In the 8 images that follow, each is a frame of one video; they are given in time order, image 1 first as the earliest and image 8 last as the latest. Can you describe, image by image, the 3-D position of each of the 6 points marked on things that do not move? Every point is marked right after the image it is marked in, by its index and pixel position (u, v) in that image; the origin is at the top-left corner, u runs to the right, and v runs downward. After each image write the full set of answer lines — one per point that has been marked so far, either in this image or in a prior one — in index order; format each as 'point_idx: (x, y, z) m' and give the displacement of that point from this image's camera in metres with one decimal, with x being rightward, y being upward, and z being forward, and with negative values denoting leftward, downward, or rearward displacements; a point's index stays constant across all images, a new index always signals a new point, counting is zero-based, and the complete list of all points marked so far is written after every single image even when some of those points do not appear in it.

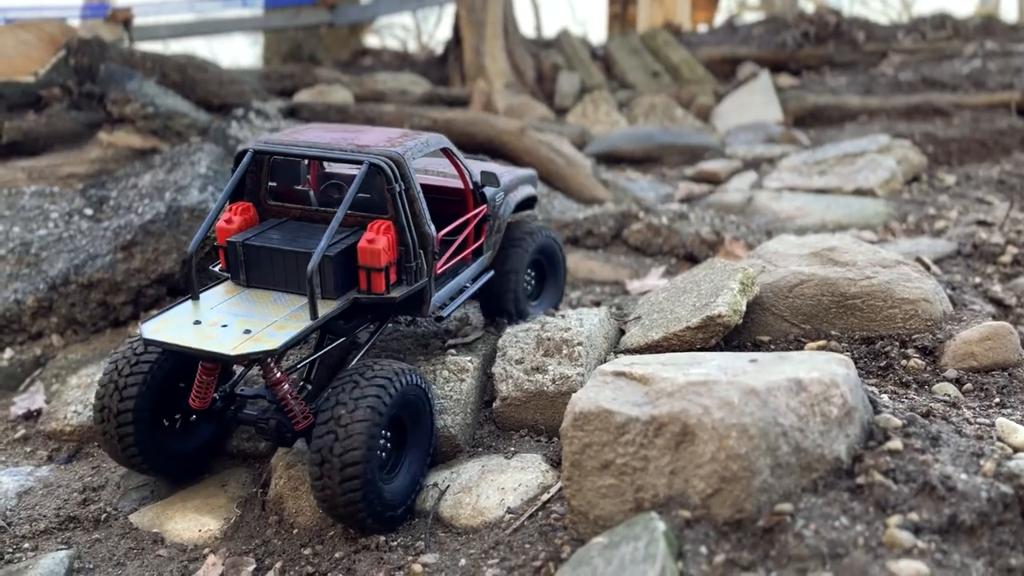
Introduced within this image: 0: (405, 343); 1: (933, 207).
0: (-0.4, -0.2, +3.4) m
1: (+3.0, +0.6, +6.3) m
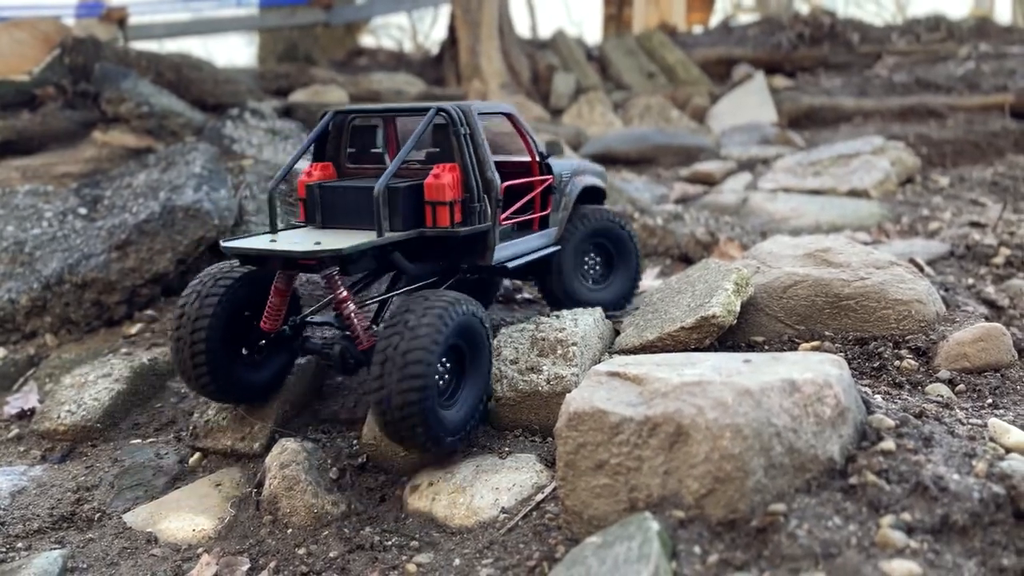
0: (-0.4, -0.2, +3.4) m
1: (+3.0, +0.6, +6.4) m
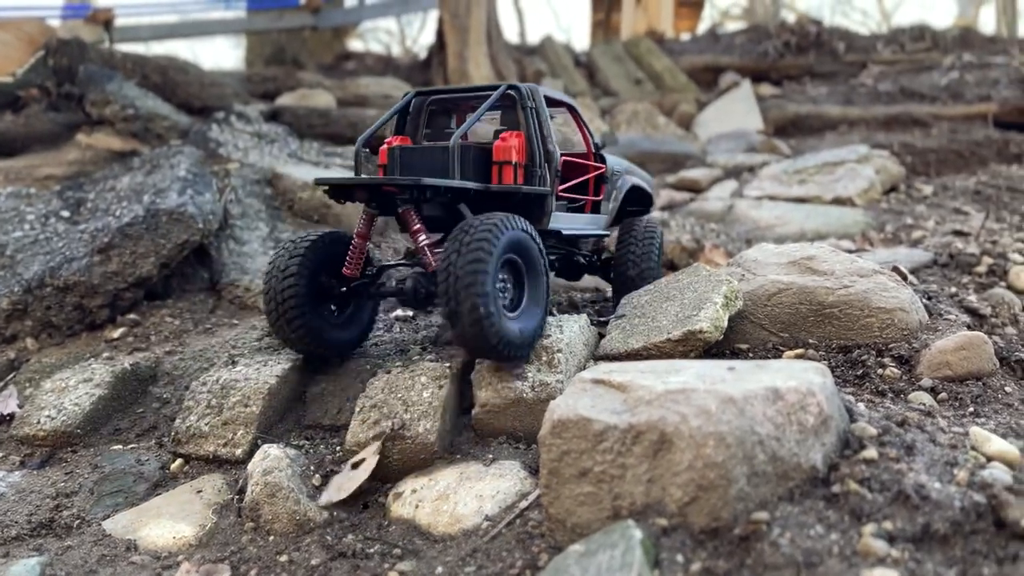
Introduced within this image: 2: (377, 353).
0: (-0.5, -0.2, +3.4) m
1: (+2.9, +0.5, +6.4) m
2: (-0.5, -0.3, +3.4) m
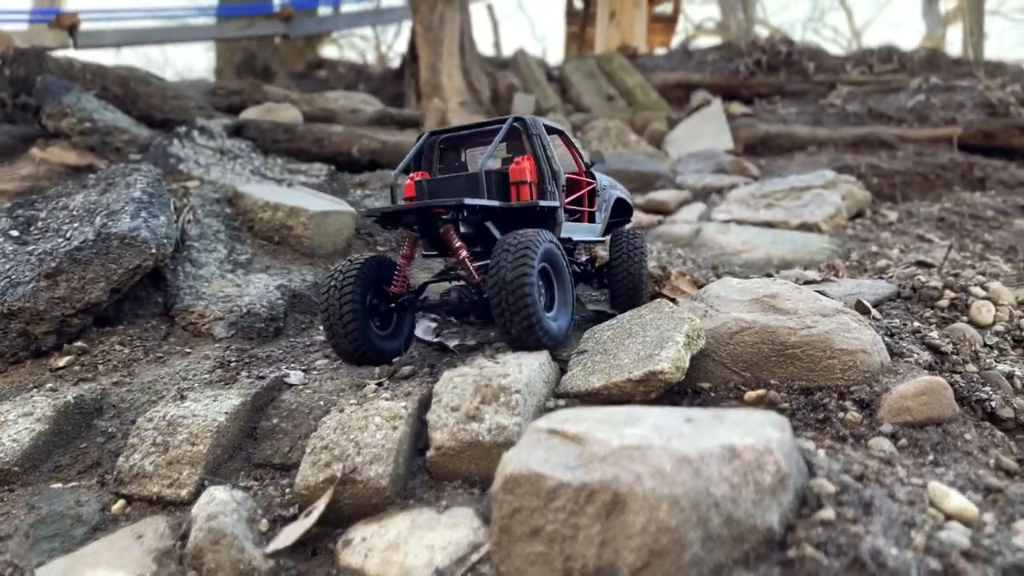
0: (-0.7, -0.4, +3.3) m
1: (+2.7, +0.3, +6.4) m
2: (-0.7, -0.4, +3.3) m
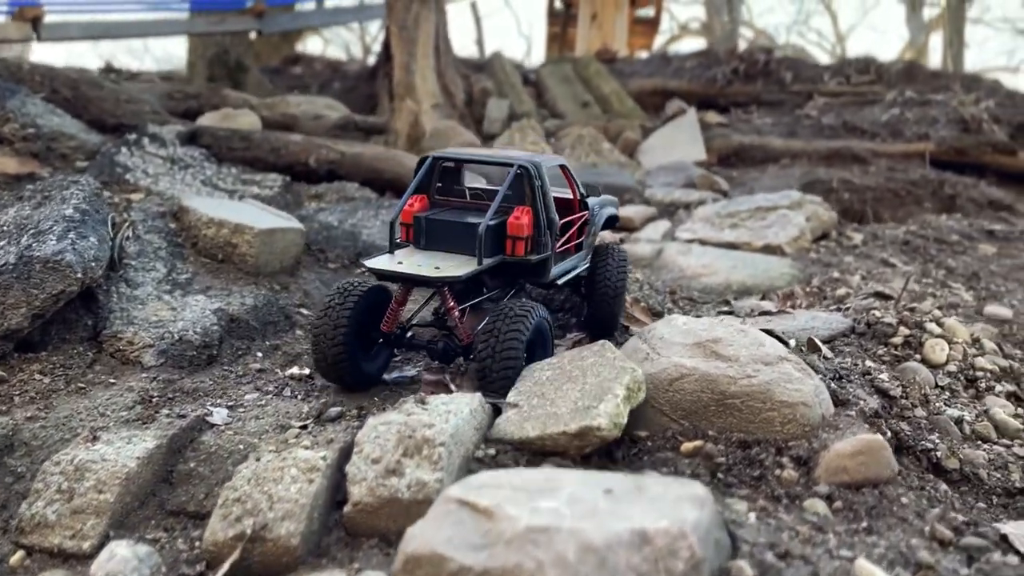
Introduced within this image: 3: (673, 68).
0: (-0.9, -0.5, +3.2) m
1: (+2.4, +0.1, +6.4) m
2: (-0.9, -0.5, +3.2) m
3: (+2.7, +3.7, +14.9) m
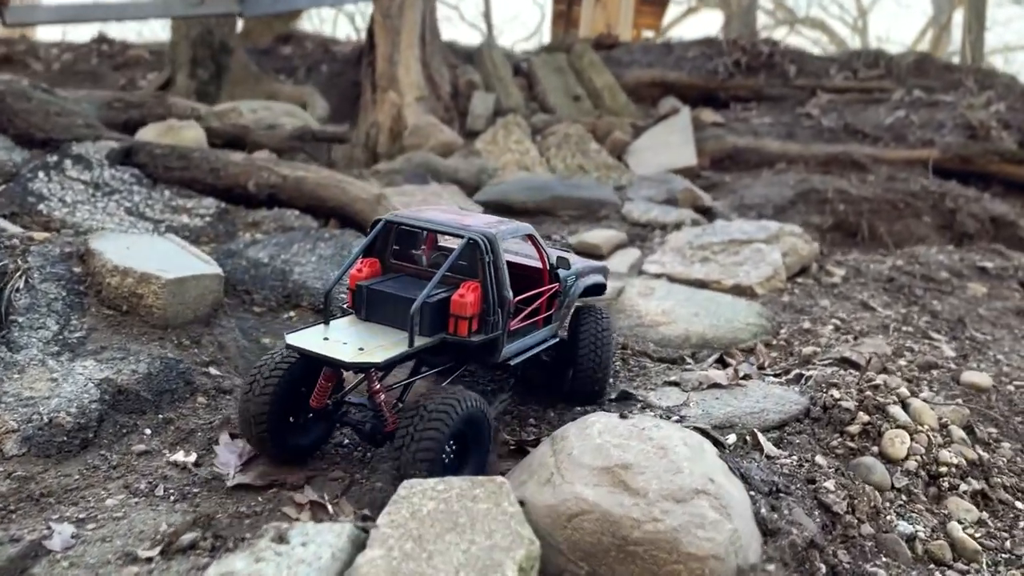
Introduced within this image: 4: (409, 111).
0: (-1.3, -0.9, +2.8) m
1: (+2.0, -0.2, +5.9) m
2: (-1.3, -0.9, +2.8) m
3: (+2.6, +3.7, +14.3) m
4: (-1.3, +2.3, +11.5) m
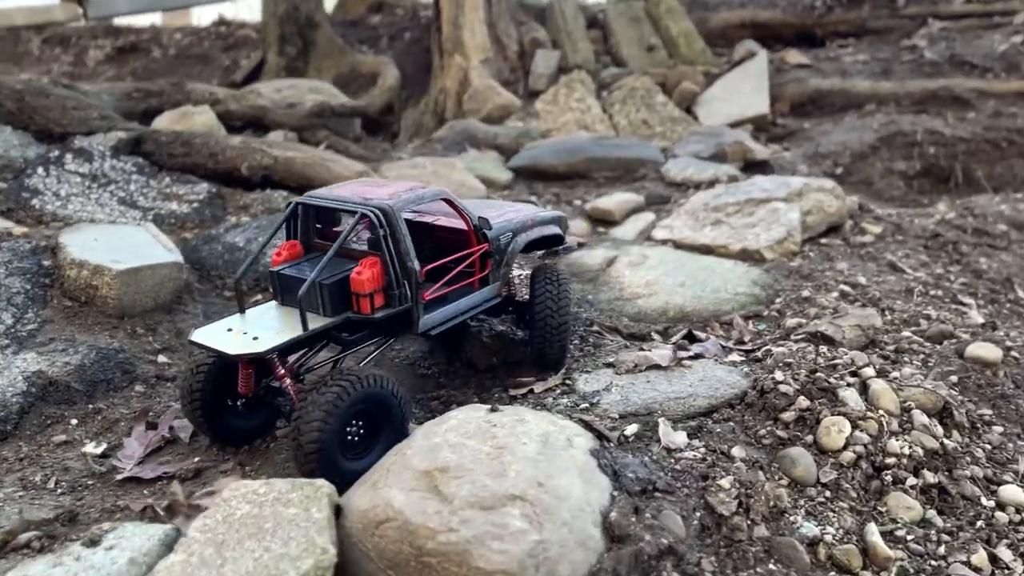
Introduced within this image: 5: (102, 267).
0: (-1.9, -0.9, +3.0) m
1: (+1.9, 0.0, +5.4) m
2: (-1.9, -0.9, +3.0) m
3: (+3.7, +4.4, +13.4) m
4: (-0.5, +2.7, +11.3) m
5: (-2.2, +0.1, +4.6) m
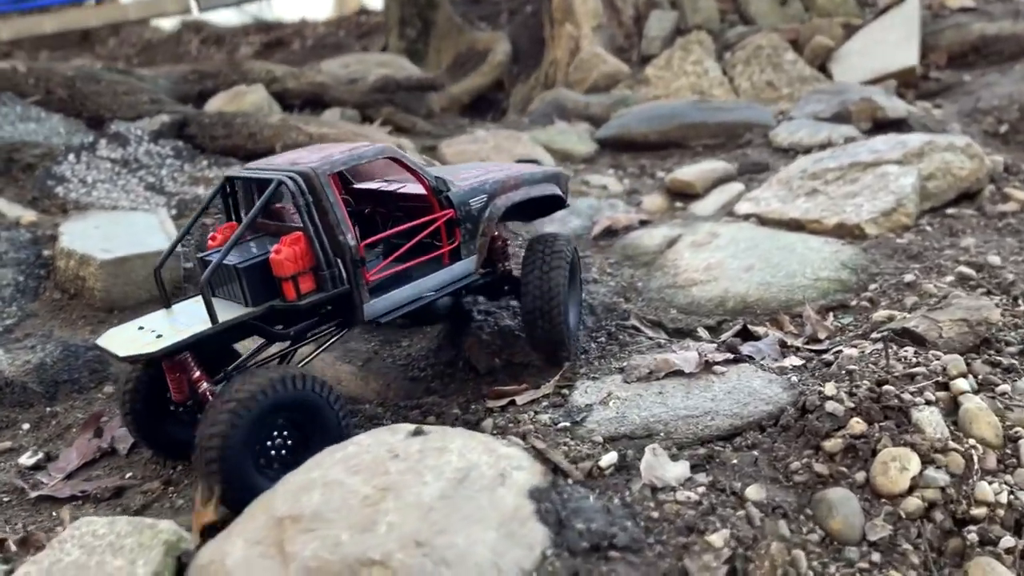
0: (-2.1, -0.9, +2.6) m
1: (+2.0, +0.1, +4.3) m
2: (-2.1, -0.9, +2.6) m
3: (+5.3, +4.6, +11.7) m
4: (+0.8, +2.9, +10.5) m
5: (-2.1, +0.1, +4.3) m
